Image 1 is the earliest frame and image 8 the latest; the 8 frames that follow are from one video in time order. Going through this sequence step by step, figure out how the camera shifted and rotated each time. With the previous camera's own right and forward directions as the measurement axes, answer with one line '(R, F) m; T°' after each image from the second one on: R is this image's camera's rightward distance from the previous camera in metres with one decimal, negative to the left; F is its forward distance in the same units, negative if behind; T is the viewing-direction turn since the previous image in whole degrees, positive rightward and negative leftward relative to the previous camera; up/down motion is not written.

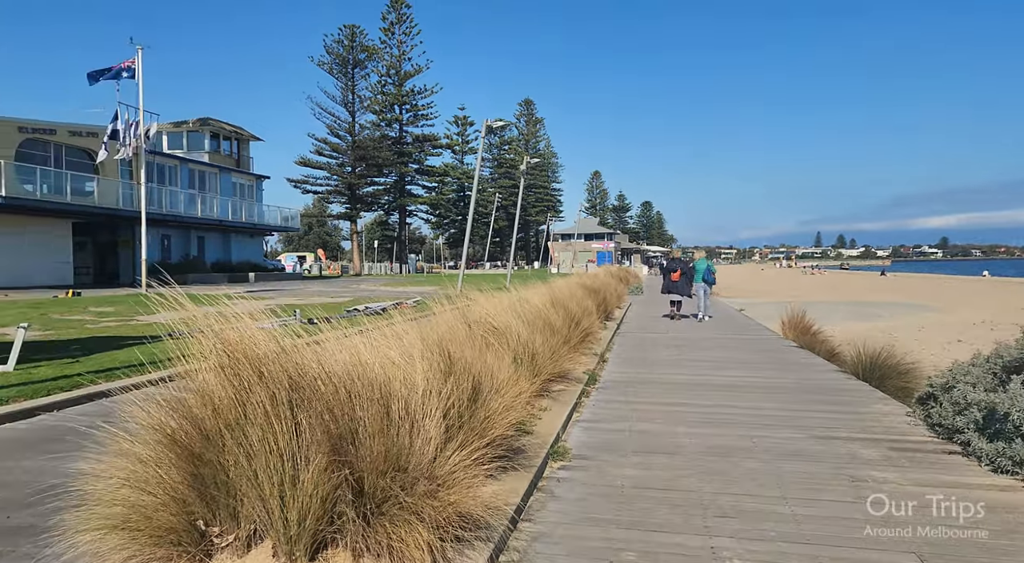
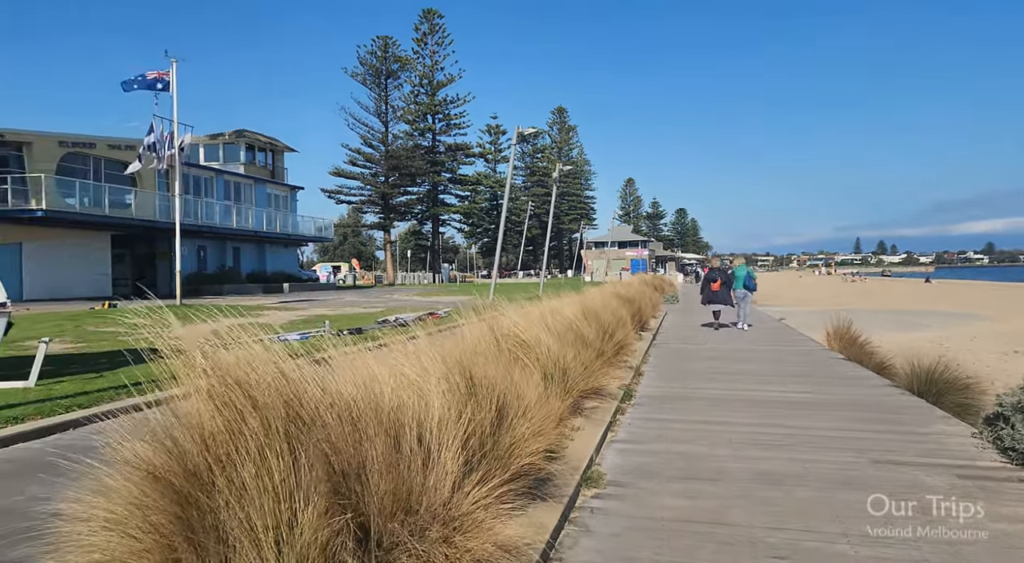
(0.0, +0.3) m; -3°
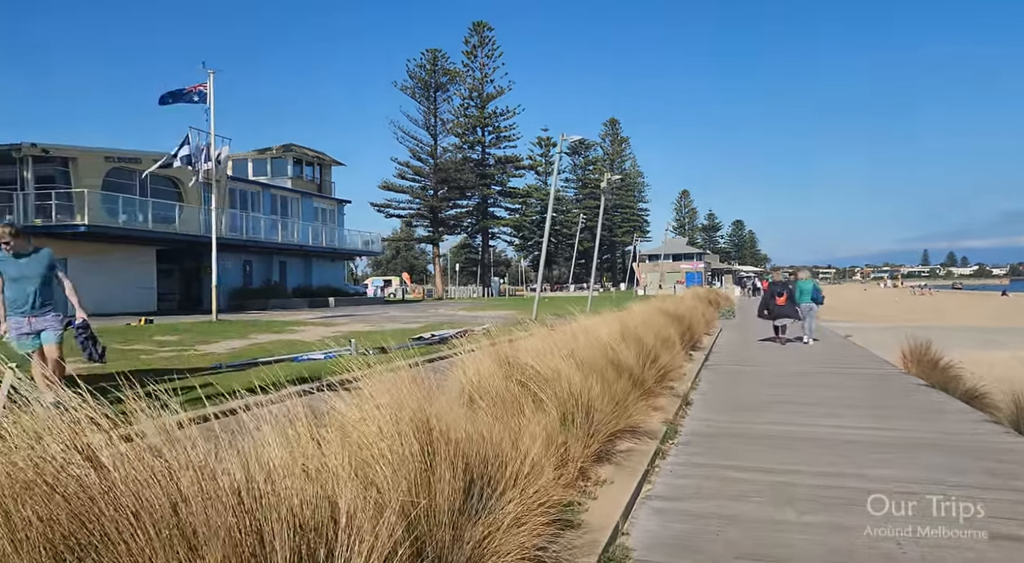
(+0.3, +1.0) m; -5°
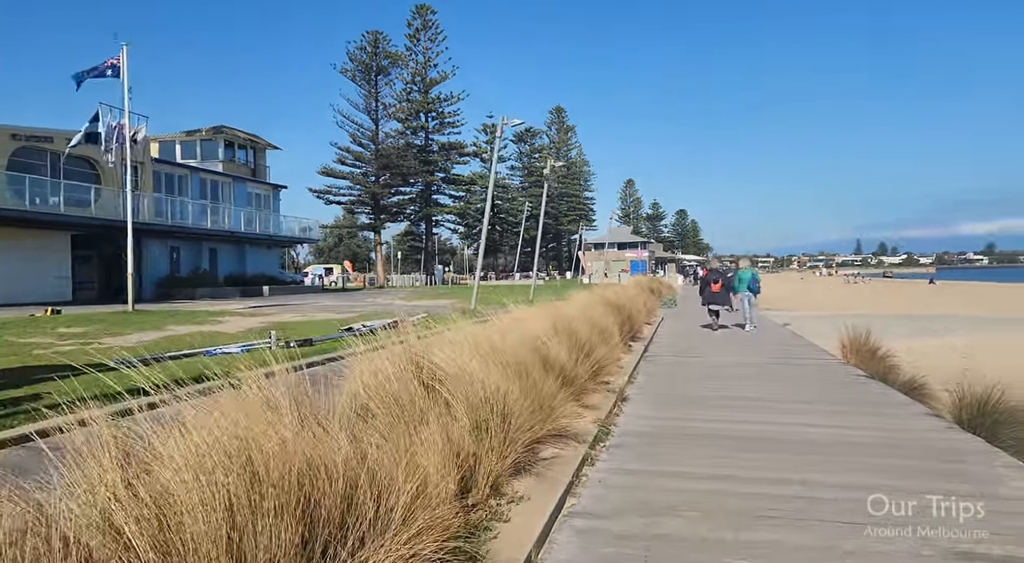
(+0.3, +0.7) m; +5°
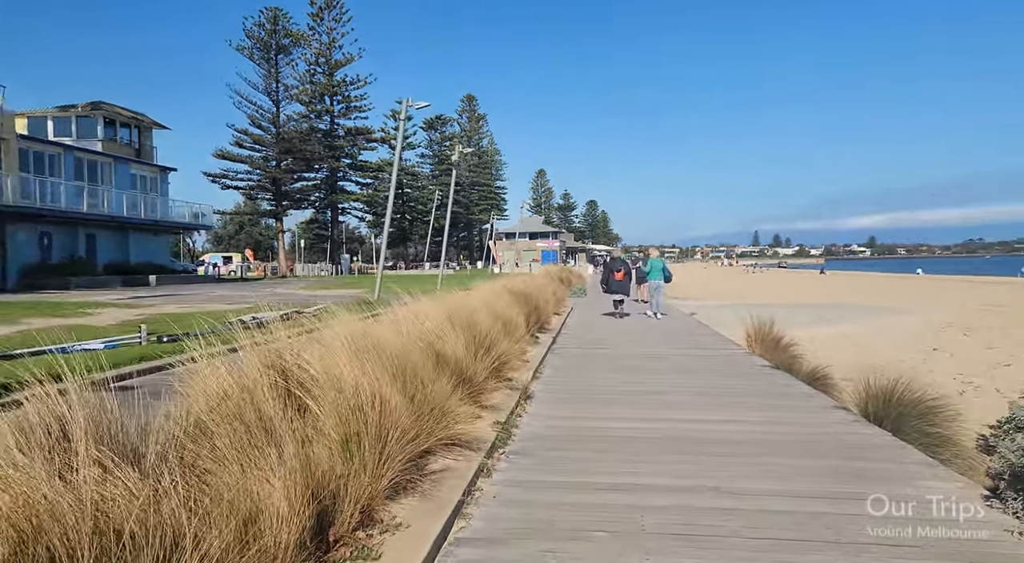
(+0.2, +0.7) m; +8°
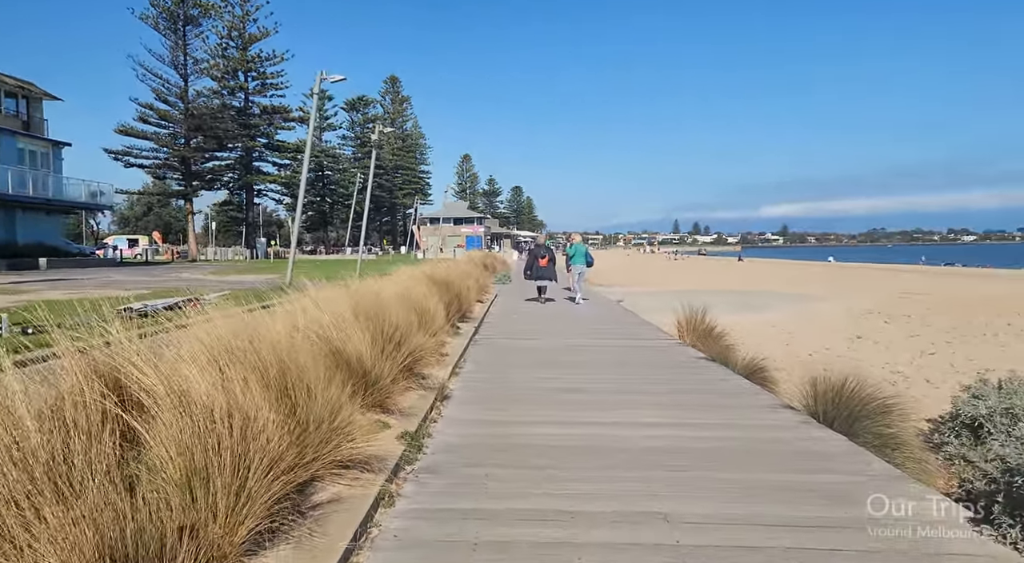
(+0.1, +0.9) m; +7°
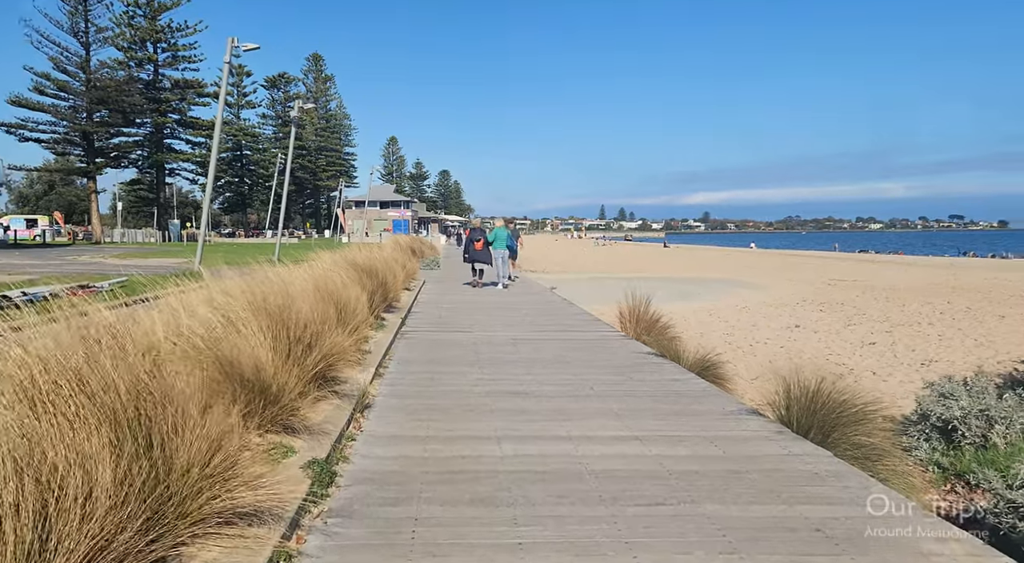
(0.0, +0.9) m; +6°
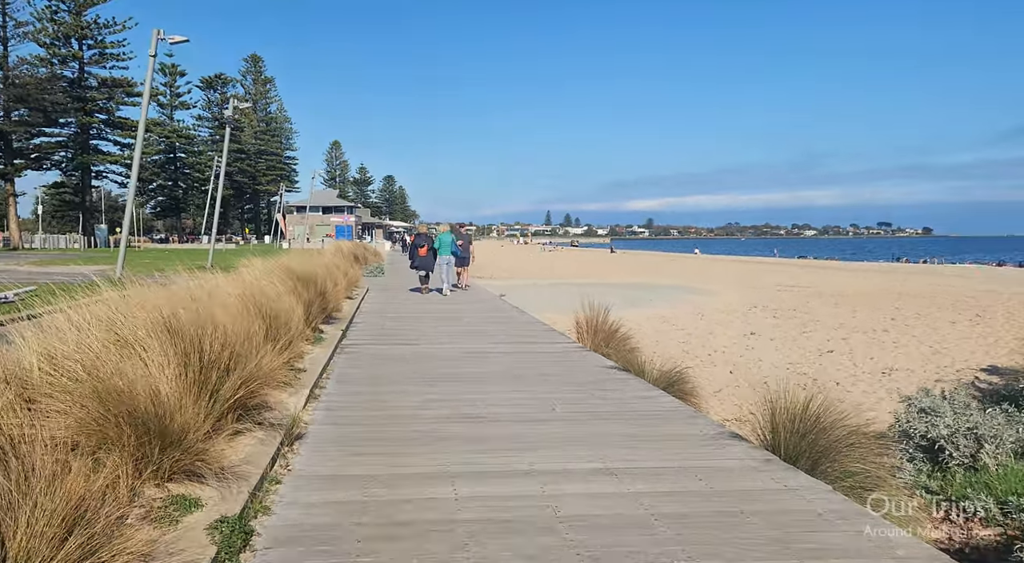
(-0.1, +0.6) m; +5°
